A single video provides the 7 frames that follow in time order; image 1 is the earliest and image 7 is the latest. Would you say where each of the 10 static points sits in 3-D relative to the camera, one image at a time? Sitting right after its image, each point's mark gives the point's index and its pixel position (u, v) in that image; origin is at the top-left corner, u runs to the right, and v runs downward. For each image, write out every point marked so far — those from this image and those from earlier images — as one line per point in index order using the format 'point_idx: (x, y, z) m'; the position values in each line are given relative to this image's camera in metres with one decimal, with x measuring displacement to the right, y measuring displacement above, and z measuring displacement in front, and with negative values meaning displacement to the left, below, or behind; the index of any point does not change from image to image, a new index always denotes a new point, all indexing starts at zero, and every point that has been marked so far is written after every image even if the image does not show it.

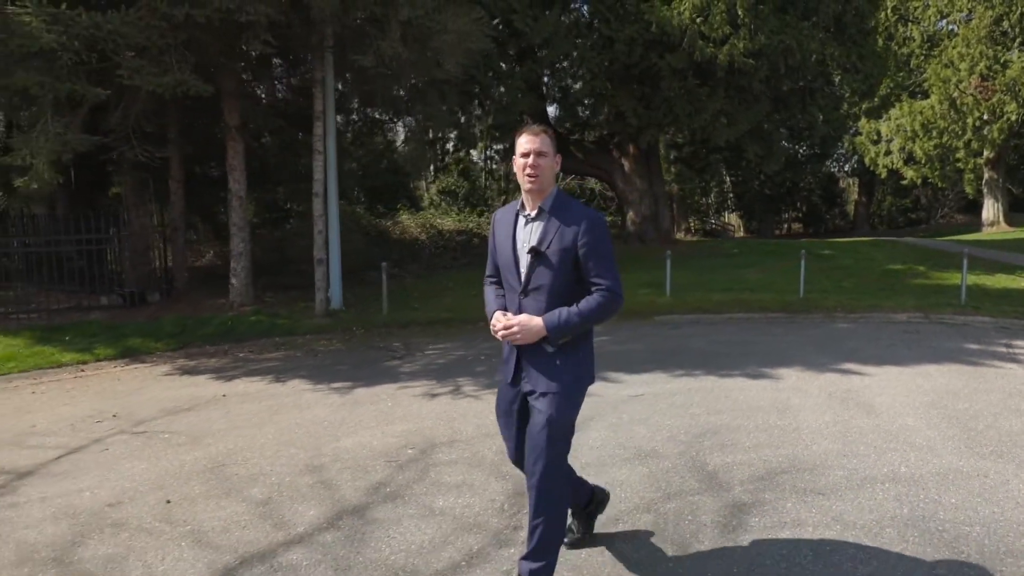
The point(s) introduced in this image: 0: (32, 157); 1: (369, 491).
0: (-12.6, +3.5, +9.3) m
1: (-2.0, -2.8, +5.1) m
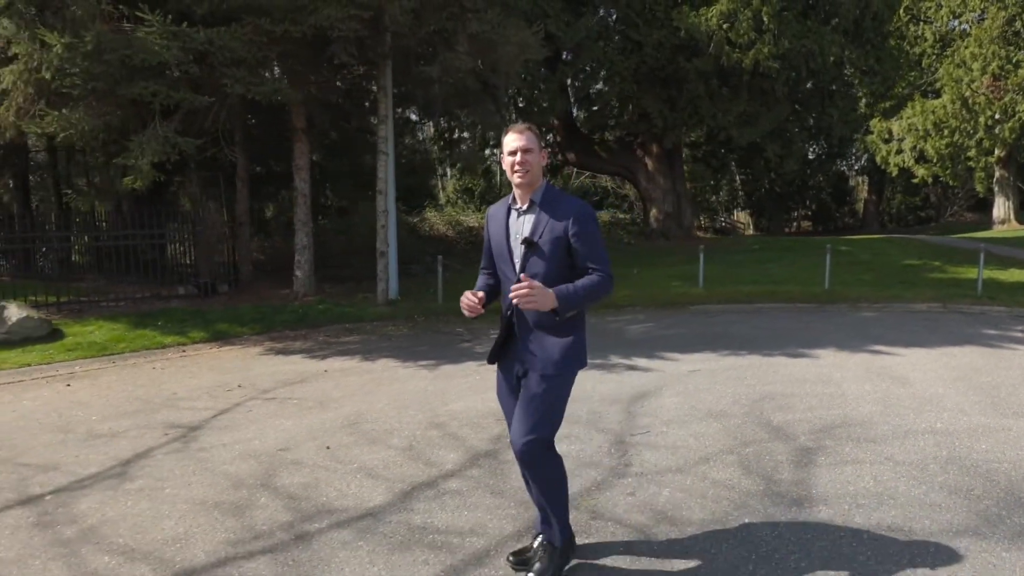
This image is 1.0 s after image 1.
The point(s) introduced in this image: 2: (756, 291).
0: (-10.8, +3.8, +10.4) m
1: (-0.3, -2.6, +6.2) m
2: (+9.9, -0.1, +14.8) m
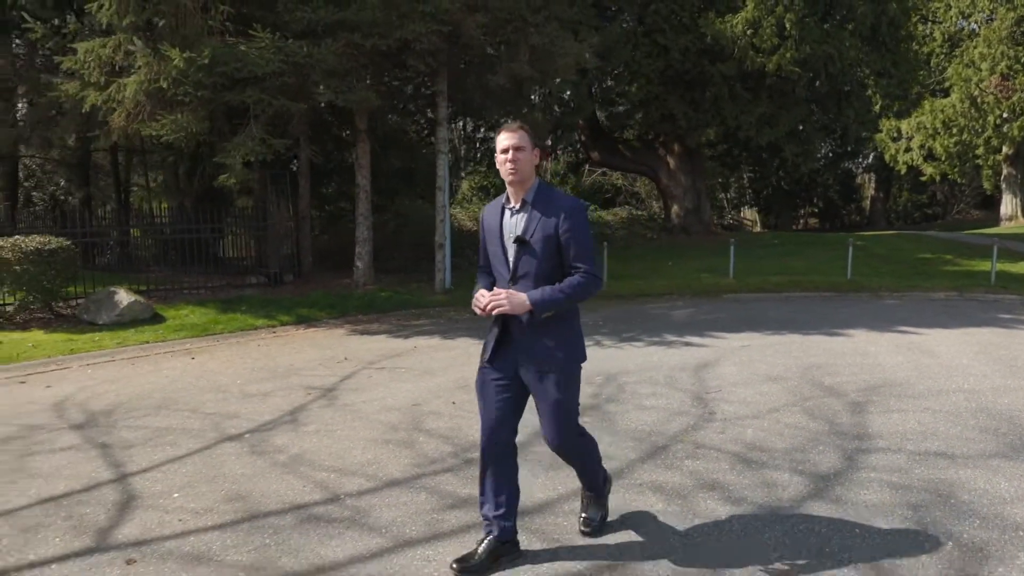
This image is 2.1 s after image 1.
0: (-8.9, +4.3, +11.6) m
1: (+1.7, -2.2, +7.4) m
2: (+11.9, +0.3, +15.9) m
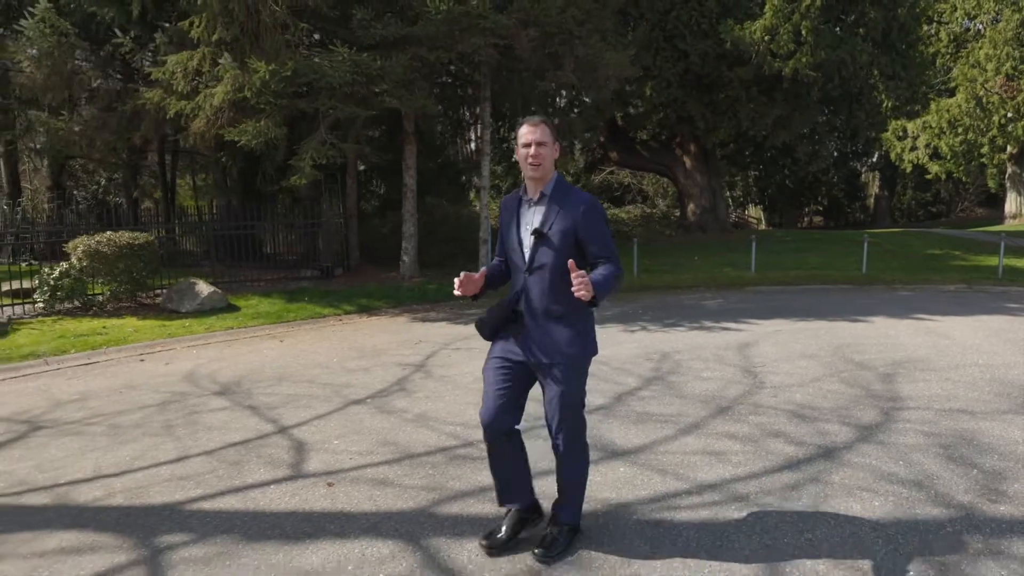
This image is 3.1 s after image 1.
0: (-7.2, +4.6, +12.7) m
1: (+3.3, -1.9, +8.5) m
2: (+13.6, +0.6, +17.0) m
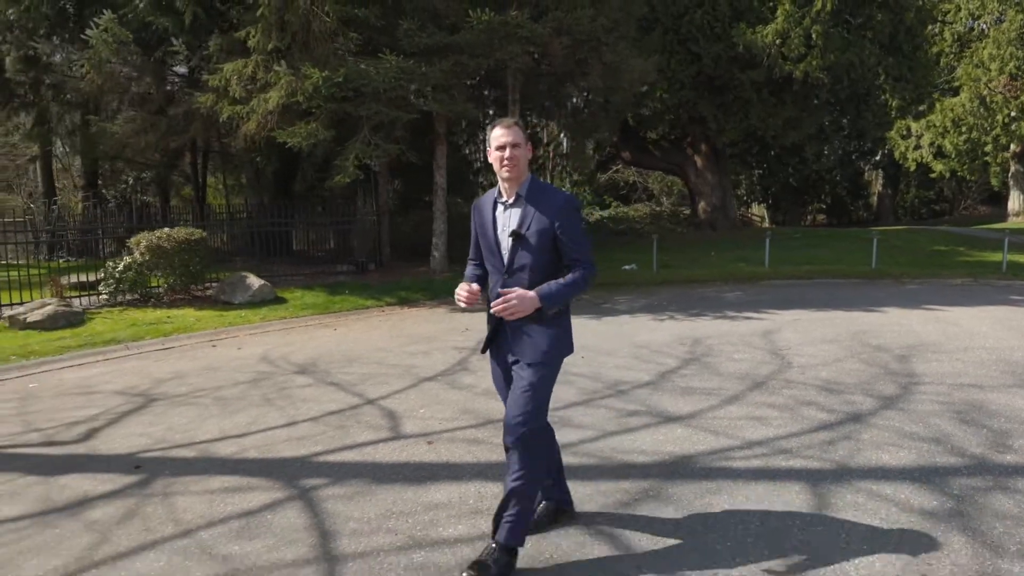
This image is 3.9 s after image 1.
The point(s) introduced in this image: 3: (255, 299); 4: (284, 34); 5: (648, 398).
0: (-6.0, +4.8, +13.5) m
1: (+4.6, -1.7, +9.3) m
2: (+14.8, +0.9, +17.8) m
3: (-9.8, -0.4, +13.8) m
4: (-8.0, +8.9, +12.7) m
5: (+2.7, -2.2, +7.2) m
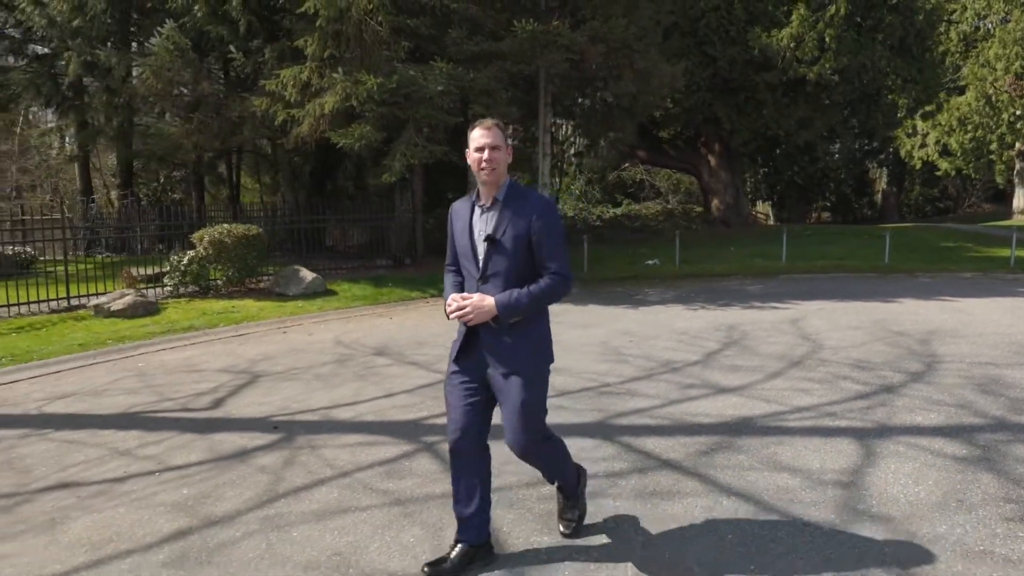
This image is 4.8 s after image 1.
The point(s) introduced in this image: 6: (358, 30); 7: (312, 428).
0: (-4.4, +5.1, +14.4) m
1: (+6.1, -1.4, +10.2) m
2: (+16.3, +1.2, +18.6) m
3: (-8.2, -0.2, +14.7) m
4: (-6.5, +9.2, +13.5) m
5: (+4.2, -1.9, +8.1) m
6: (-5.7, +9.5, +13.4) m
7: (-3.5, -2.5, +6.4) m
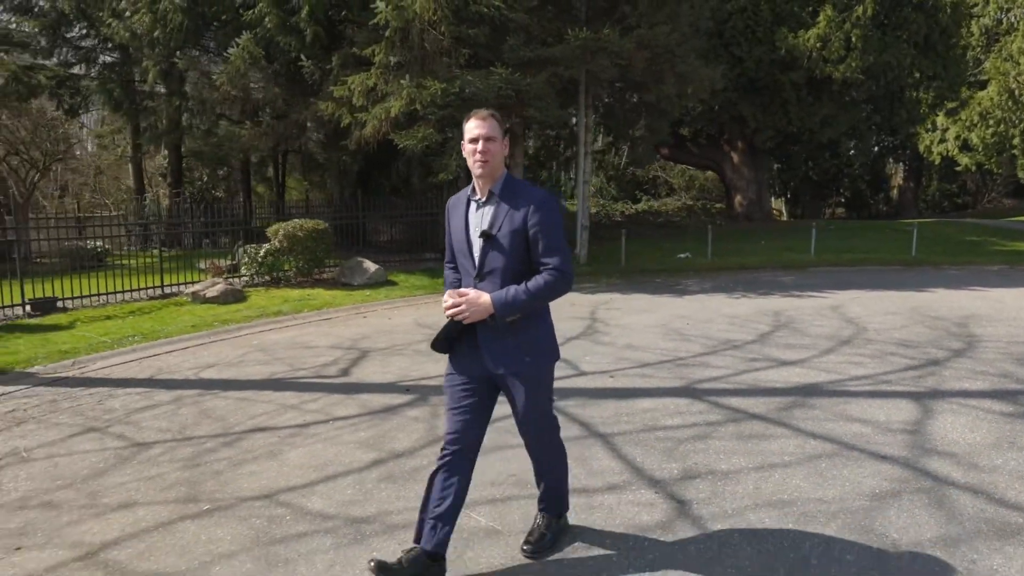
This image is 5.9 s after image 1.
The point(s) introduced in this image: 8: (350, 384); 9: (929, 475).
0: (-2.3, +5.5, +15.4) m
1: (+8.1, -1.0, +11.1) m
2: (+18.5, +1.7, +19.4) m
3: (-6.1, +0.3, +15.8) m
4: (-4.3, +9.6, +14.6) m
5: (+6.2, -1.6, +9.1) m
6: (-3.6, +9.9, +14.4) m
7: (-1.5, -2.1, +7.5) m
8: (-3.5, -2.1, +7.8) m
9: (+5.9, -2.6, +5.1) m
